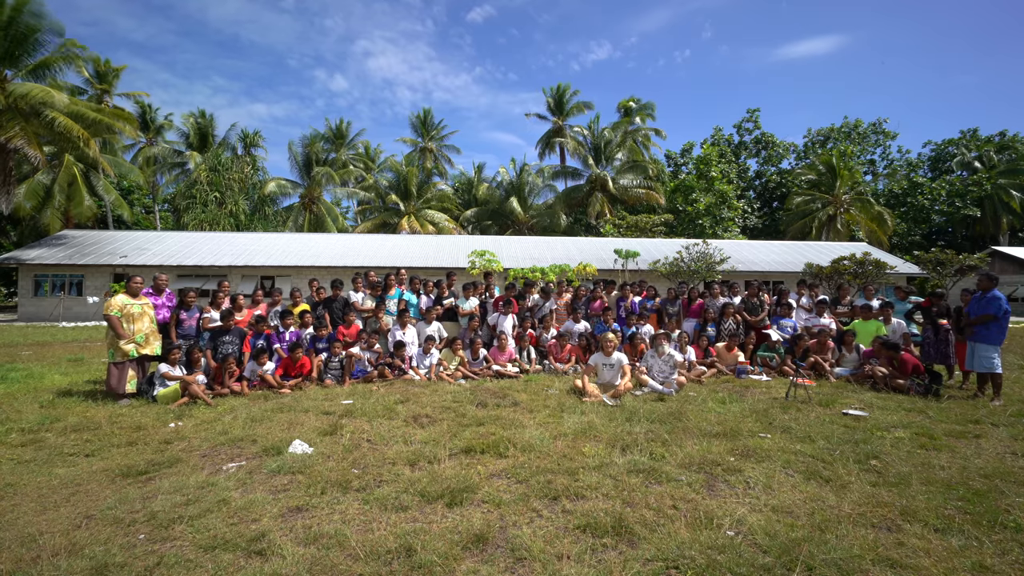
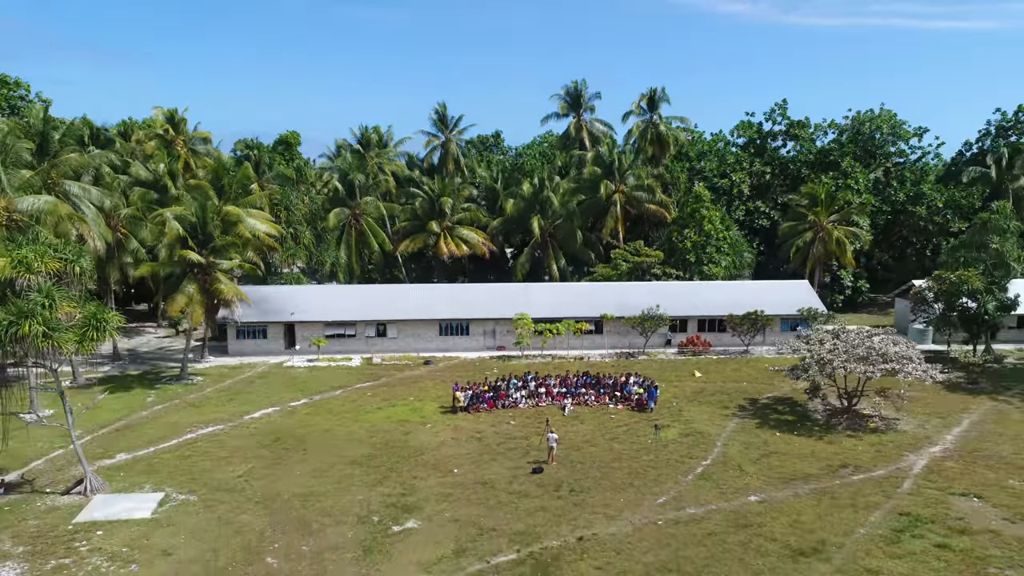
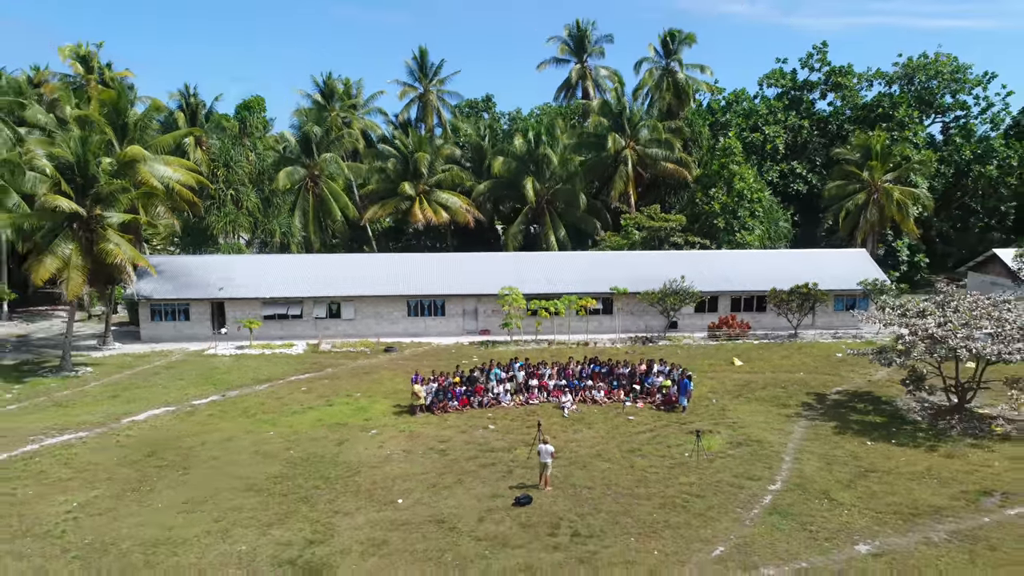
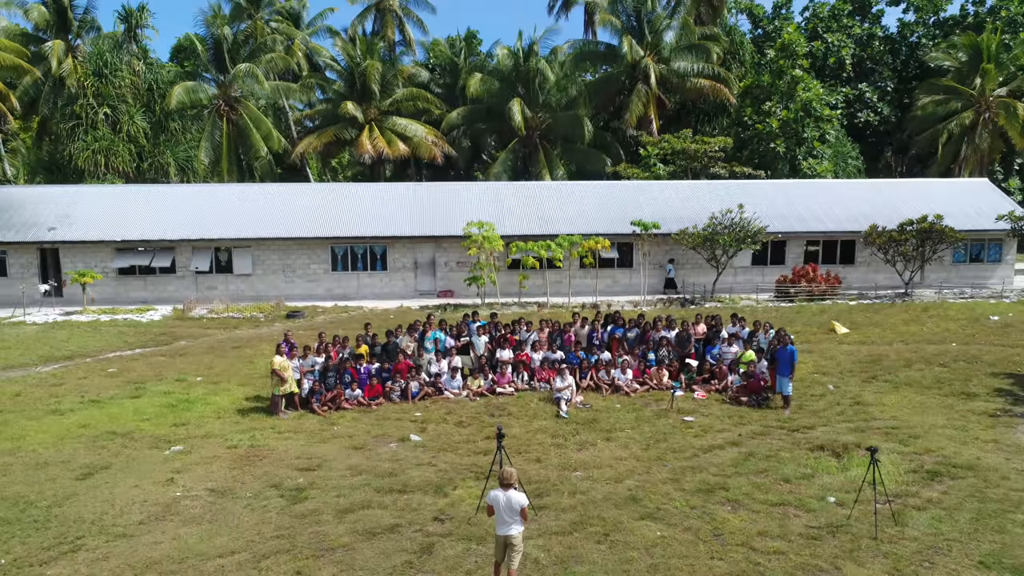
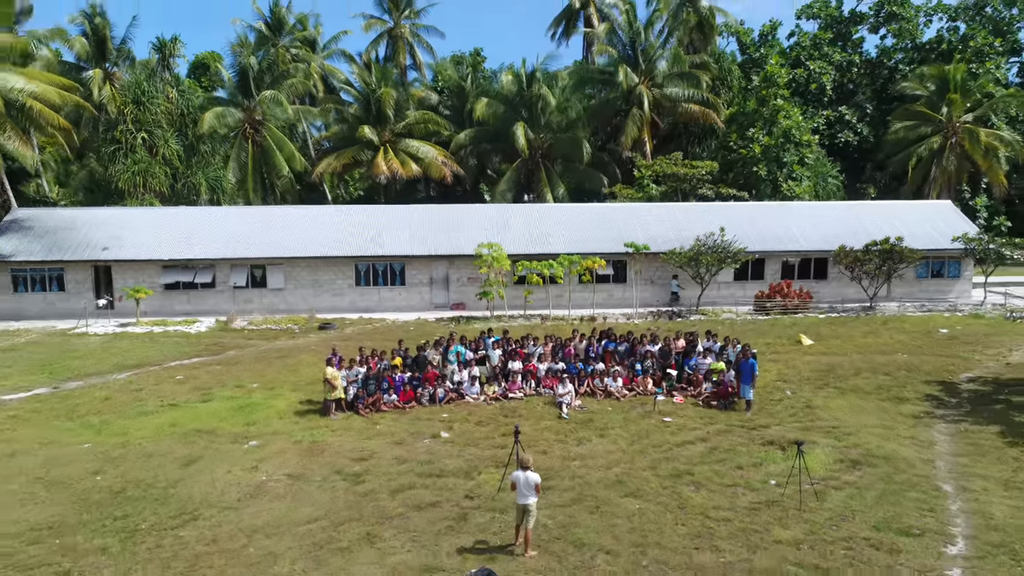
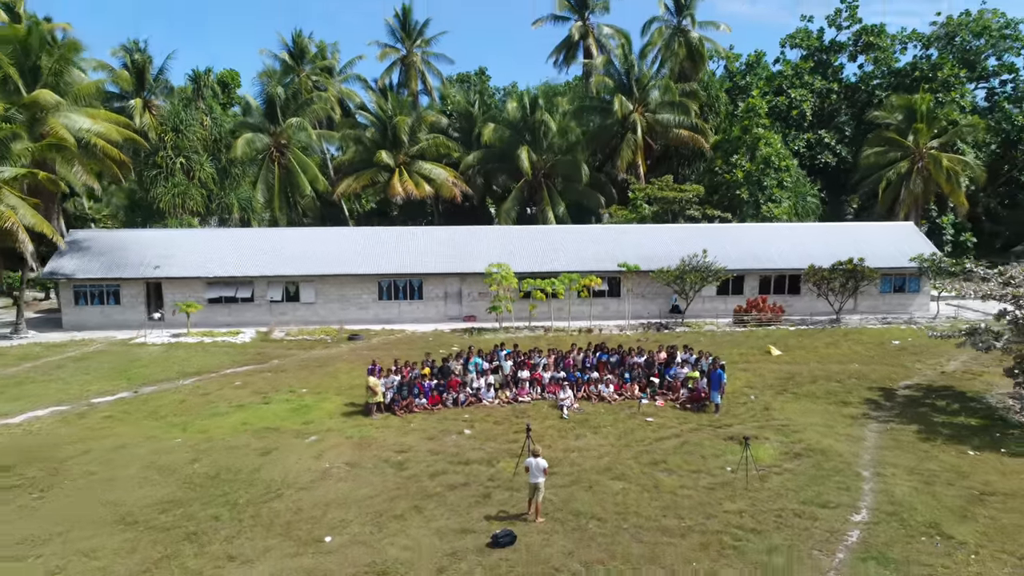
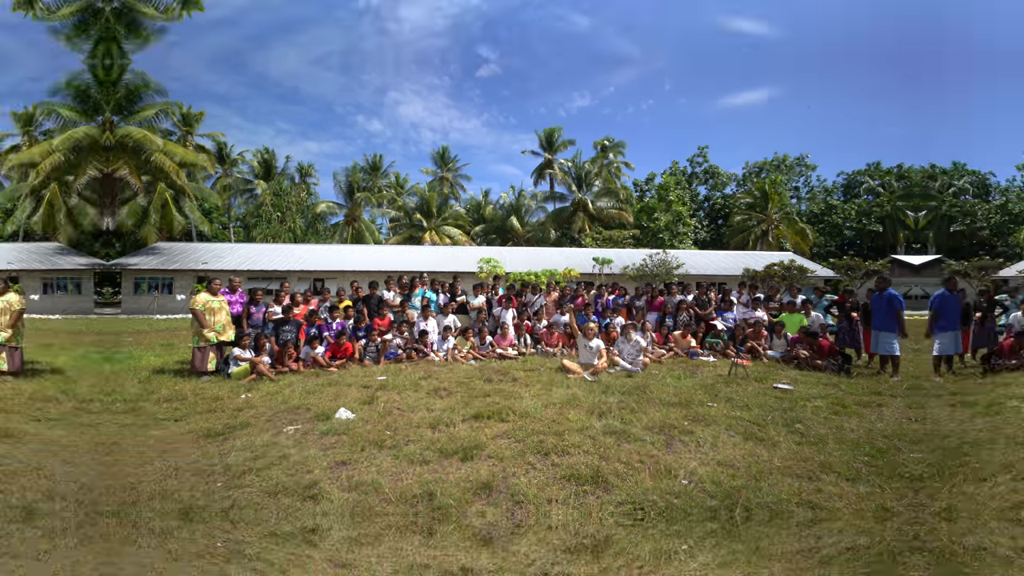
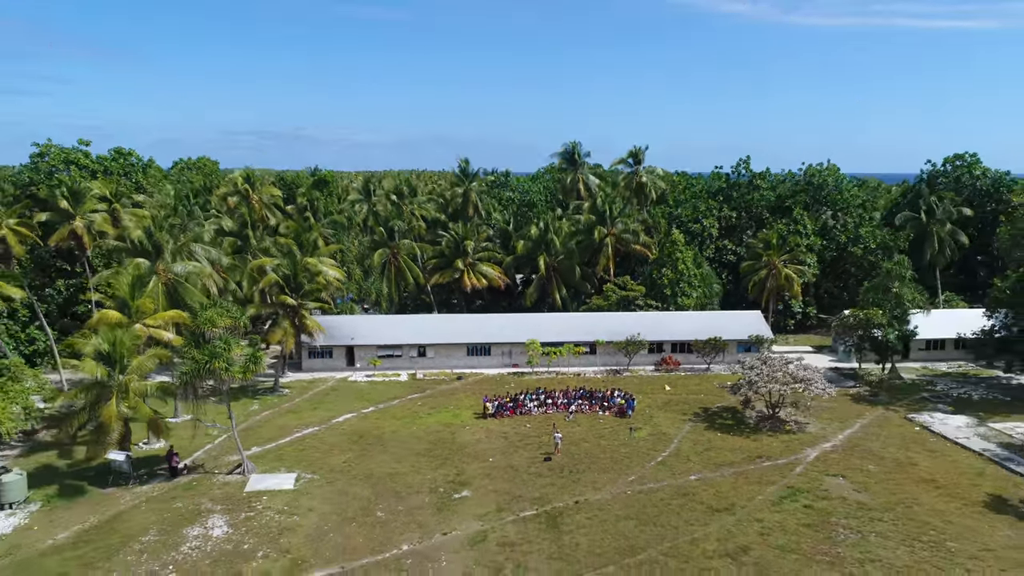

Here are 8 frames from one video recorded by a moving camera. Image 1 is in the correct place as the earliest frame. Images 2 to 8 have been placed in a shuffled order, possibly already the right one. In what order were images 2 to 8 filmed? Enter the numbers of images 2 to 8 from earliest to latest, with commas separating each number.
7, 4, 5, 6, 3, 2, 8
